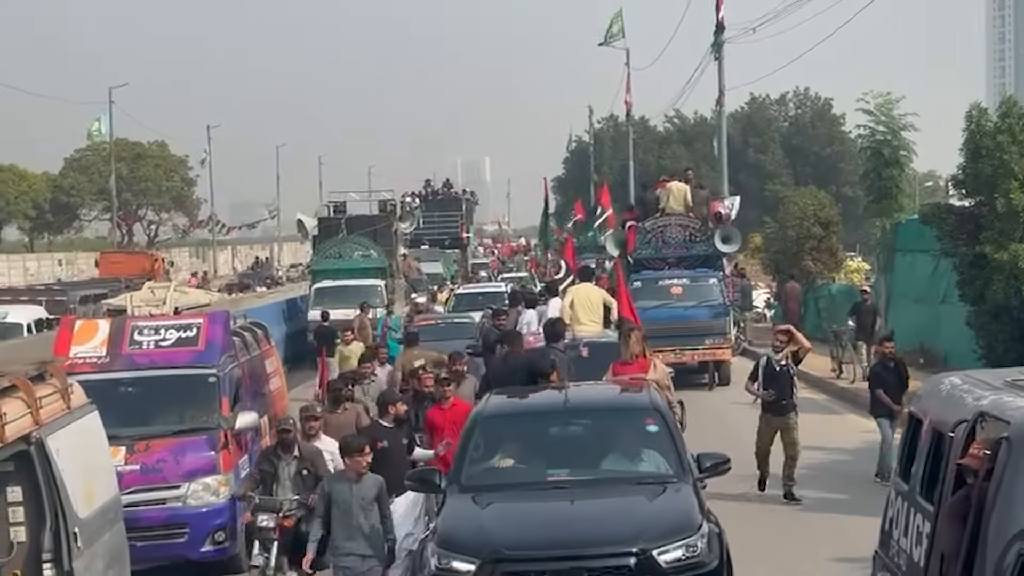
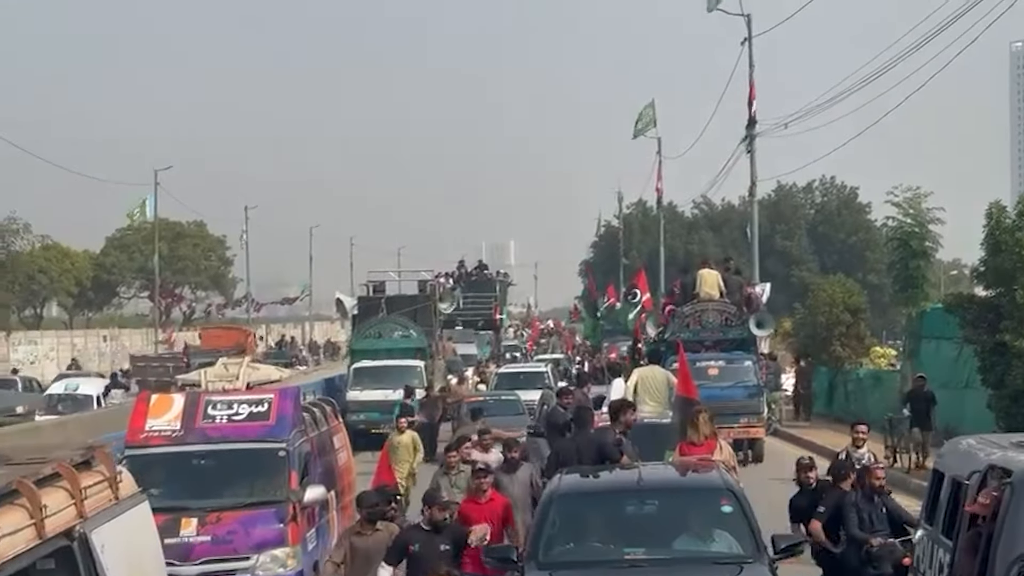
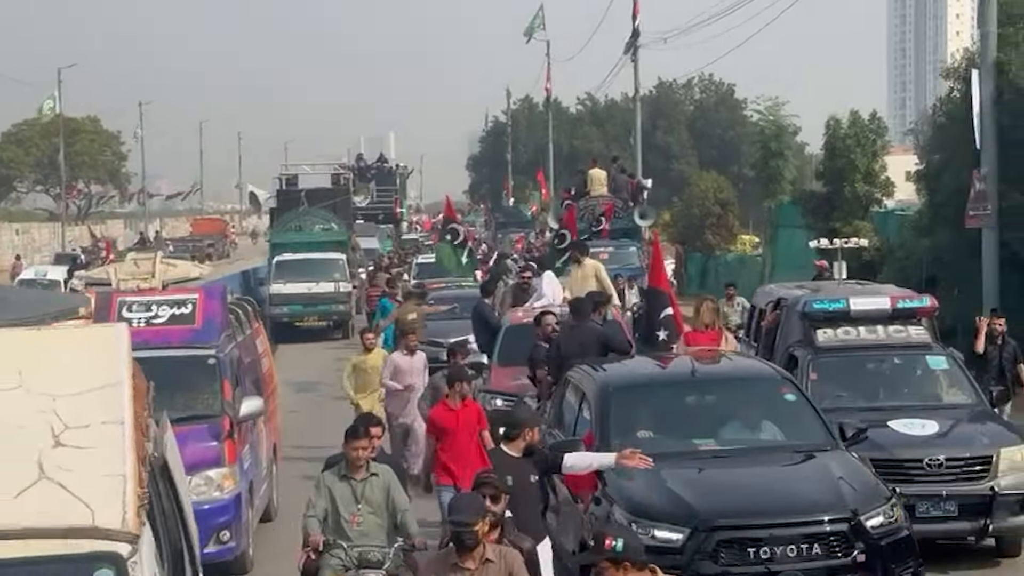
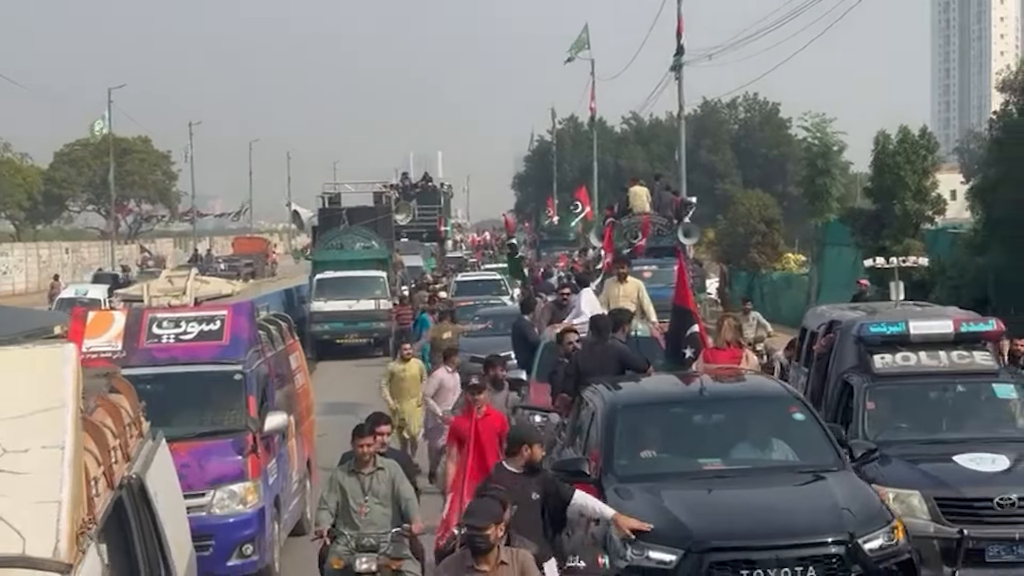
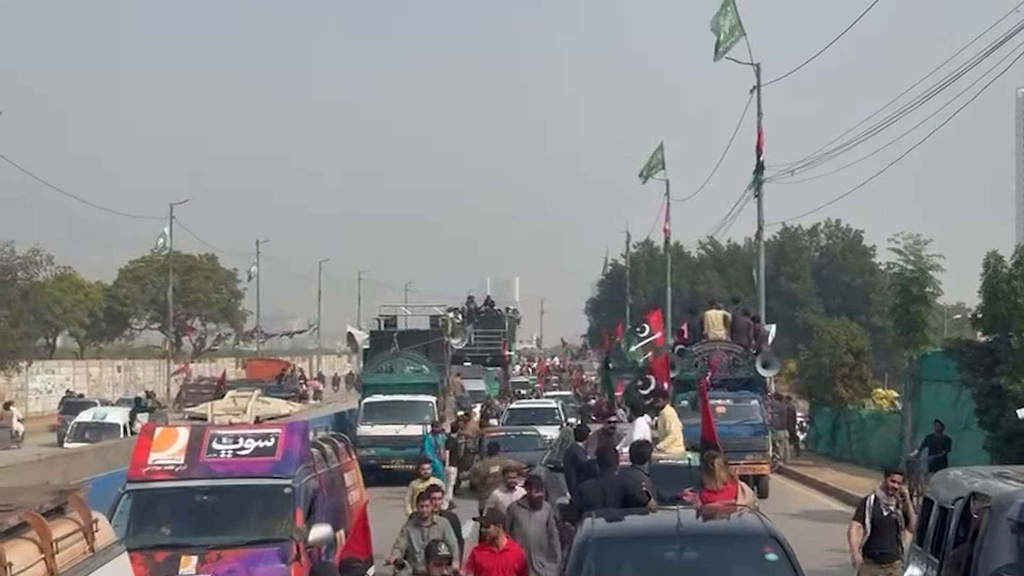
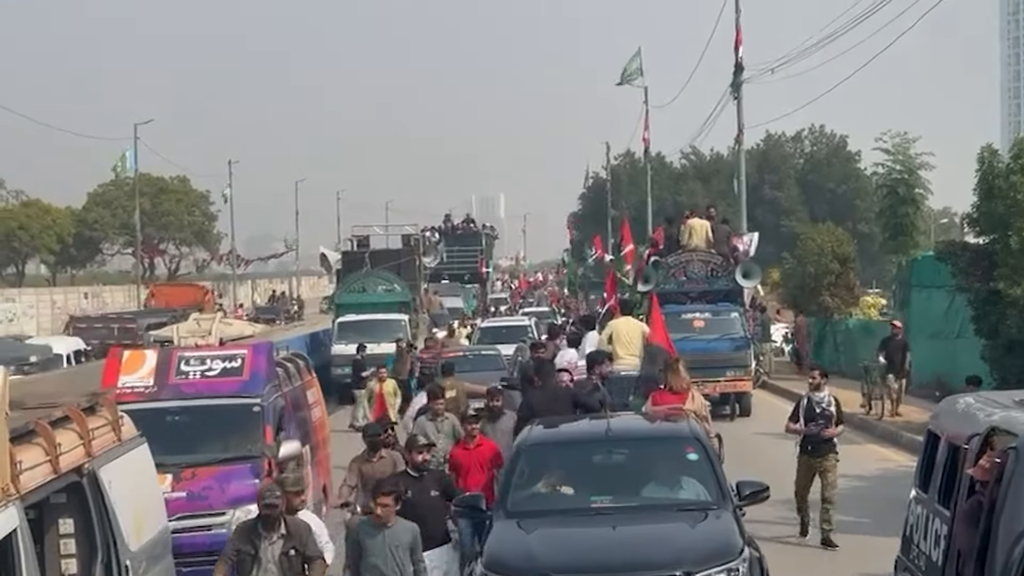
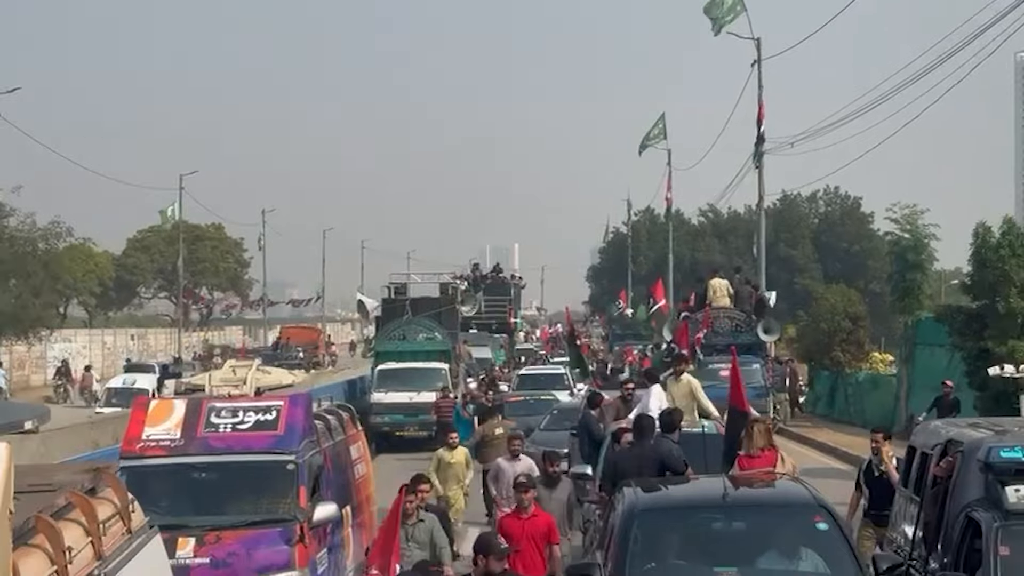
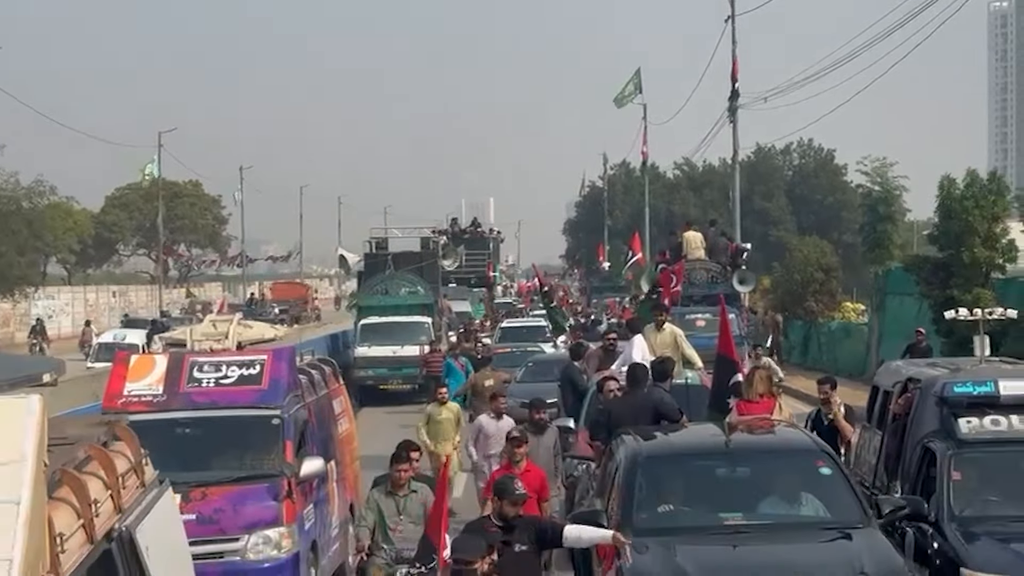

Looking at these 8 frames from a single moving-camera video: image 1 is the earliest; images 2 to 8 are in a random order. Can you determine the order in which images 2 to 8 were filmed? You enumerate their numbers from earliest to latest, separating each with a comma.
6, 2, 5, 7, 8, 4, 3
